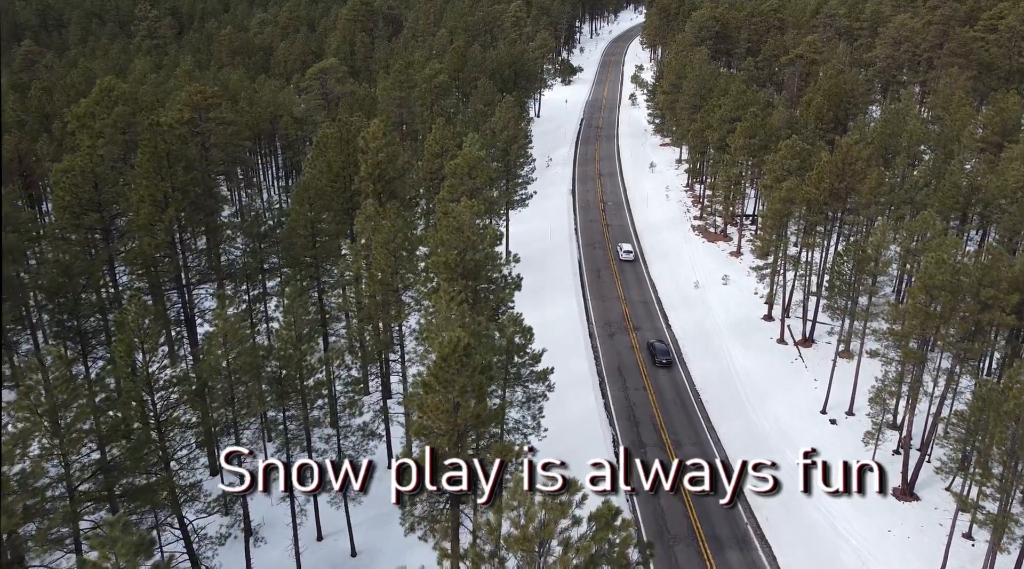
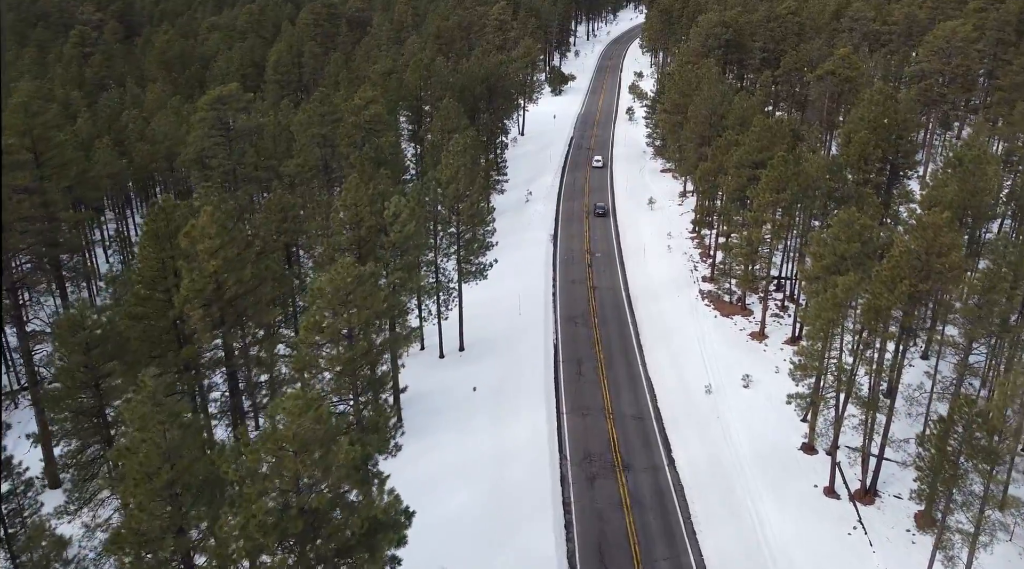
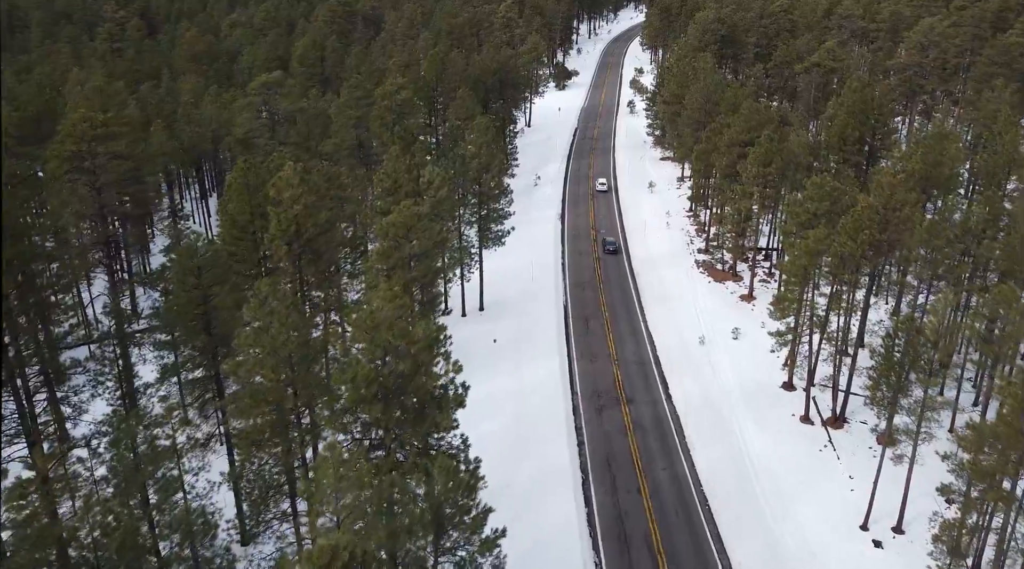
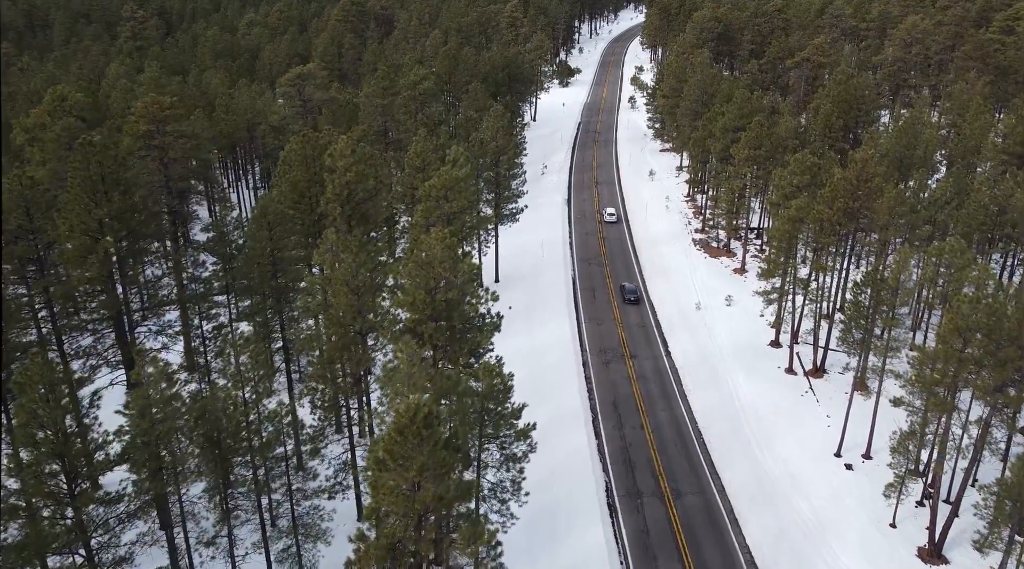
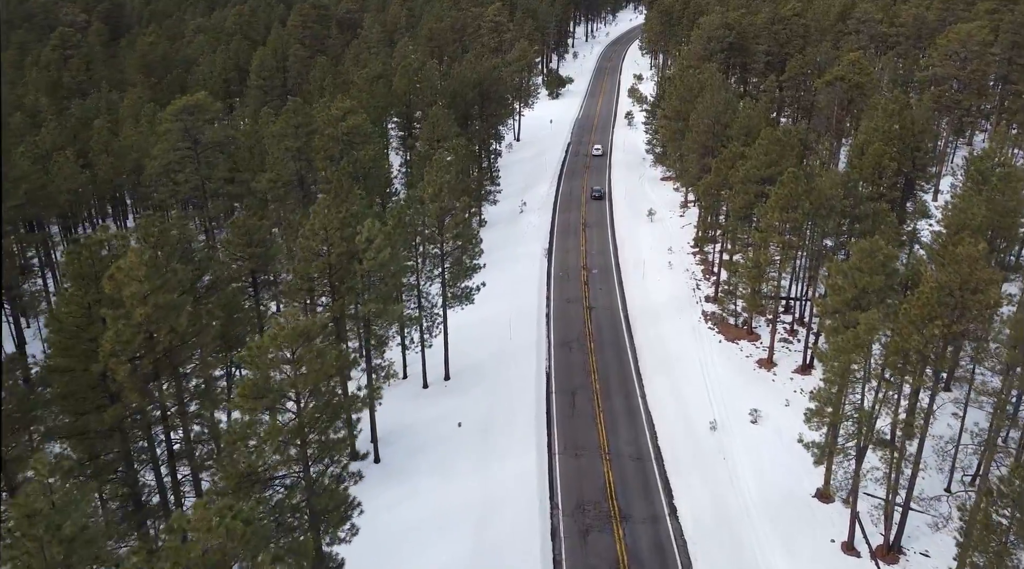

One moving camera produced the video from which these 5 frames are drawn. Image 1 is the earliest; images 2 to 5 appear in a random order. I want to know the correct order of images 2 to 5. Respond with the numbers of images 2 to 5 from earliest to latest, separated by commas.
4, 3, 2, 5
